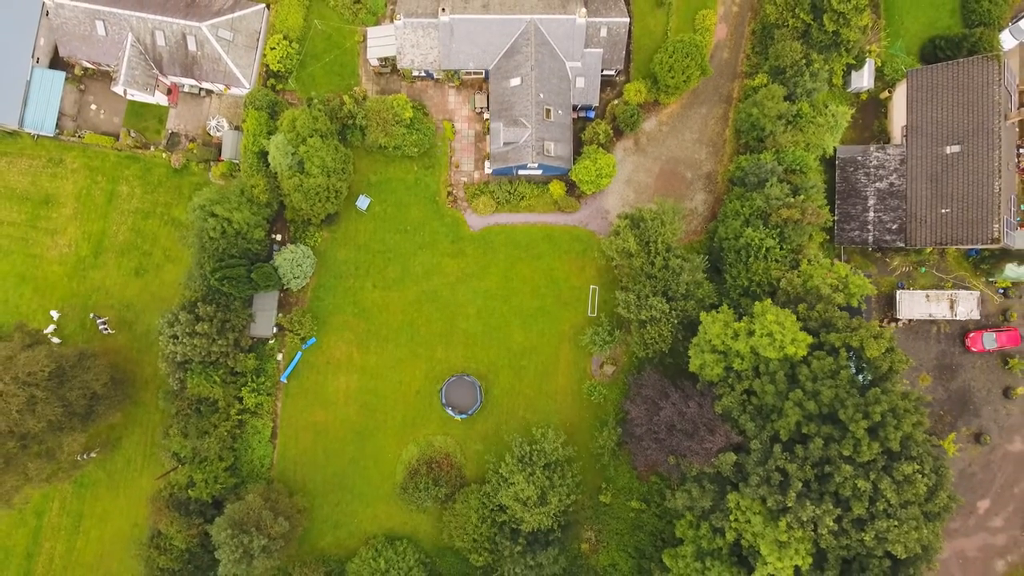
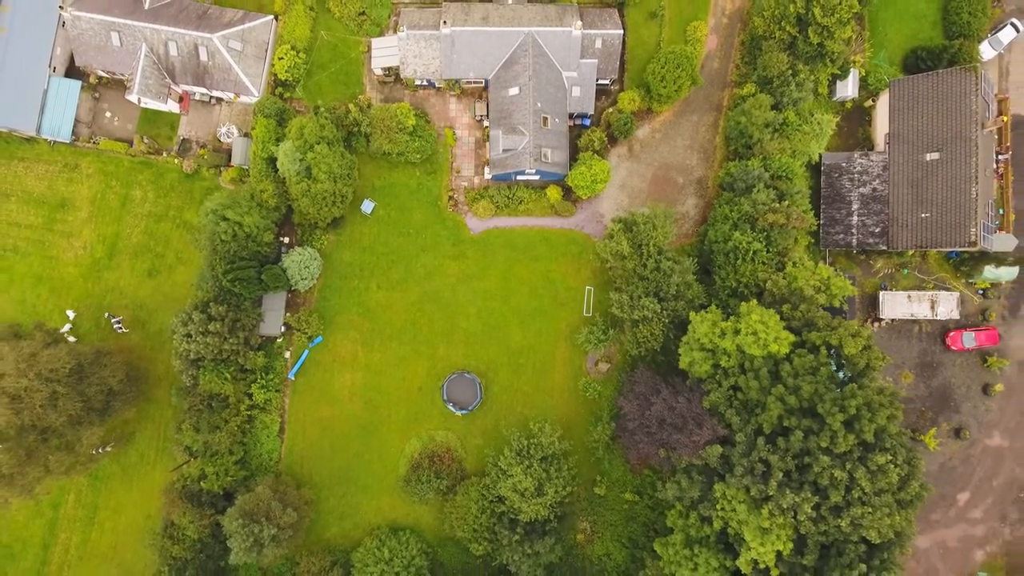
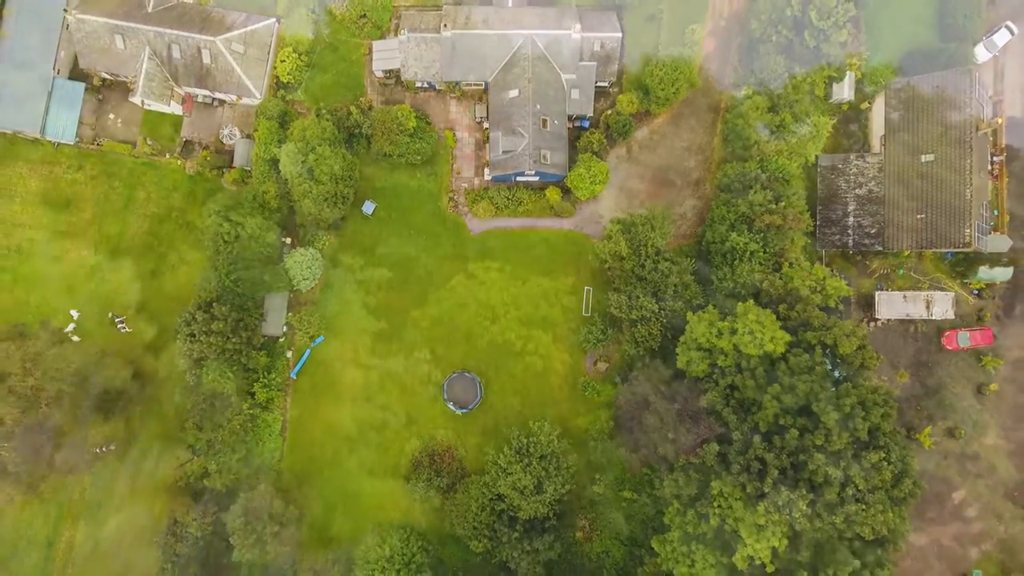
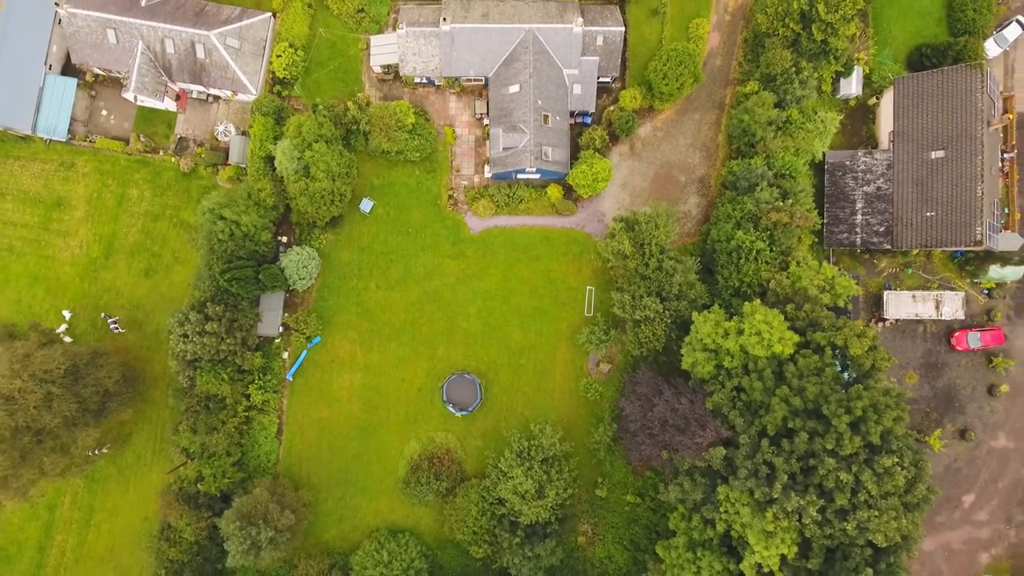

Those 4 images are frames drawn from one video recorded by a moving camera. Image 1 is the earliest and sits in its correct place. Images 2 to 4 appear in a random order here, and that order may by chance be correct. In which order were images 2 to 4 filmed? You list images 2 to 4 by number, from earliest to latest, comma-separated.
4, 2, 3
